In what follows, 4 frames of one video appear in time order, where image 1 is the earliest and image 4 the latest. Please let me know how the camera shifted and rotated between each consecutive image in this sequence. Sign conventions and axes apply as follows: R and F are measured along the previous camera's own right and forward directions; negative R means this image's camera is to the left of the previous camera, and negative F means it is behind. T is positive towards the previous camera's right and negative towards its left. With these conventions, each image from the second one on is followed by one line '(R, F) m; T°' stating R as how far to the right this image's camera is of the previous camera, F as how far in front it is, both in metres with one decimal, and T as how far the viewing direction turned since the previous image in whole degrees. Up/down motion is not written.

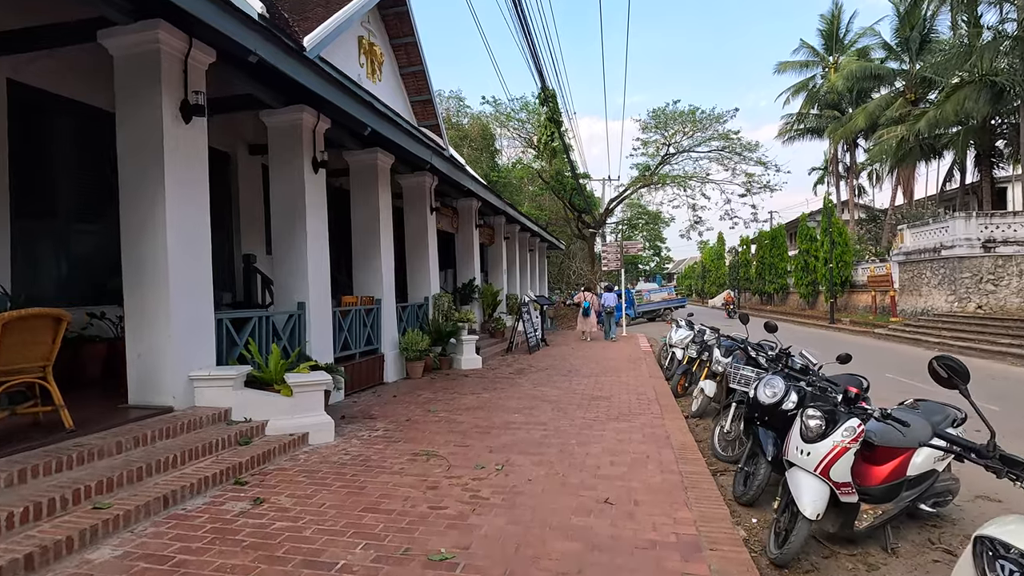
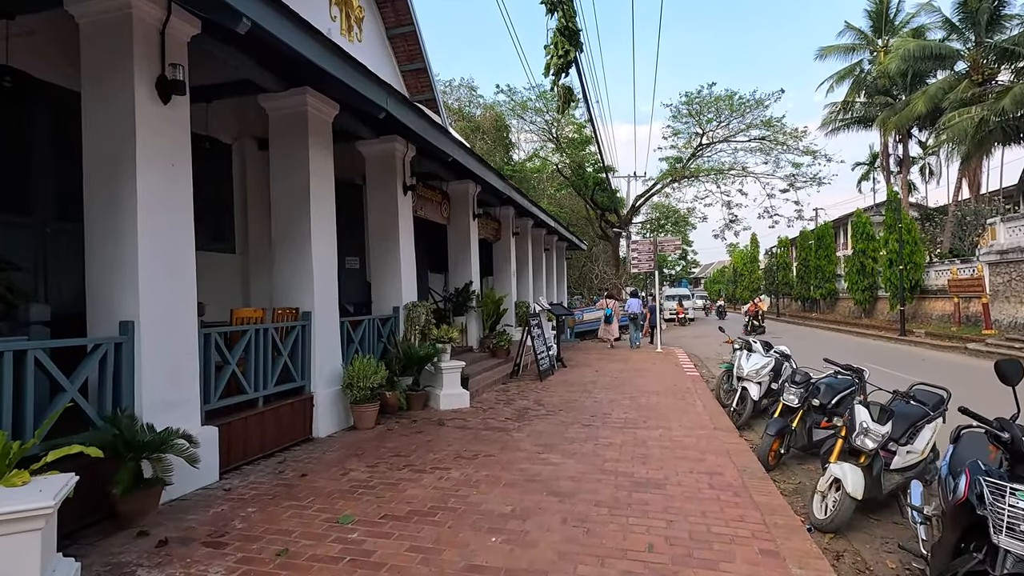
(+0.3, +2.9) m; -2°
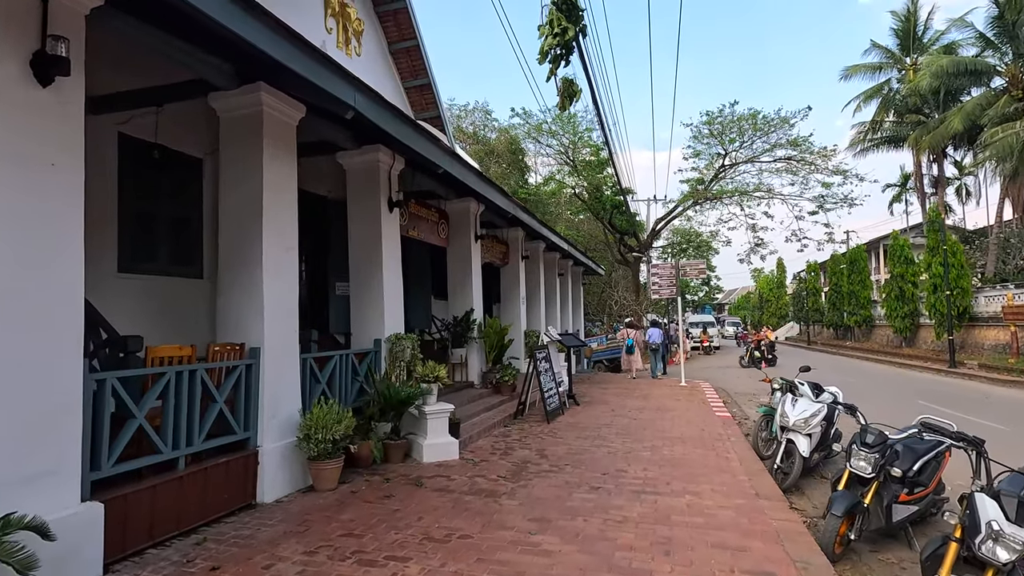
(+0.3, +1.1) m; -2°
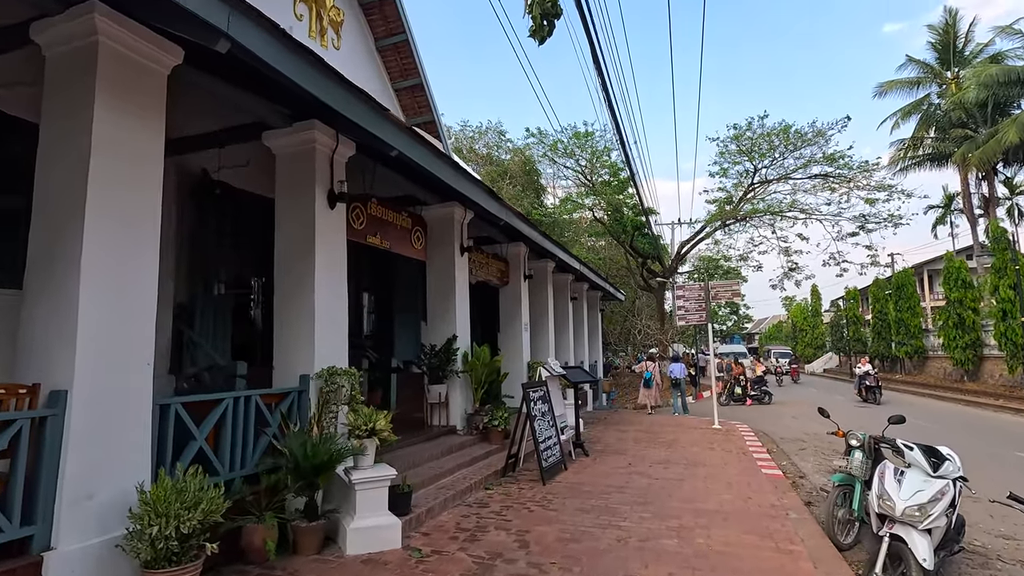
(+0.5, +1.8) m; -3°
